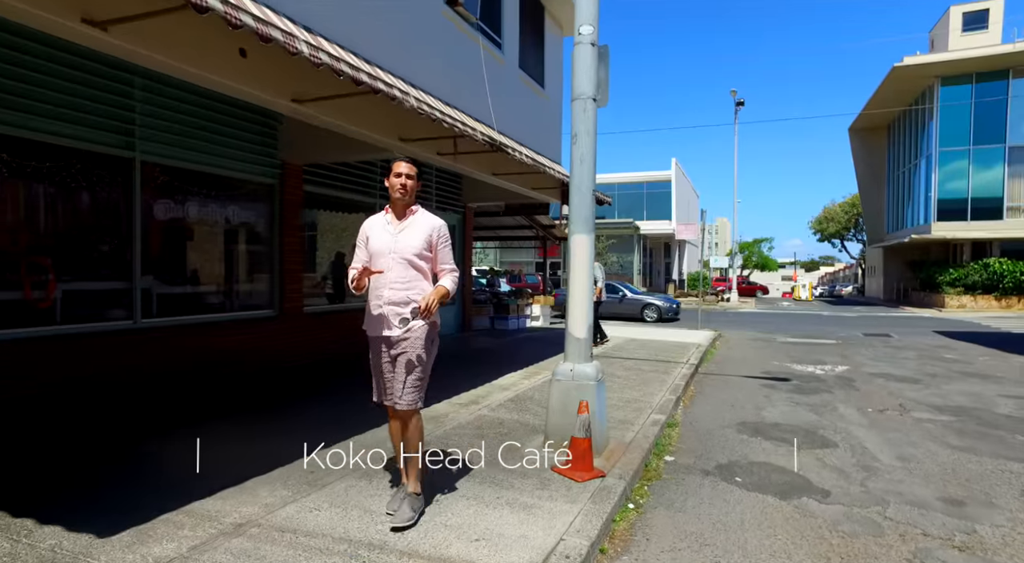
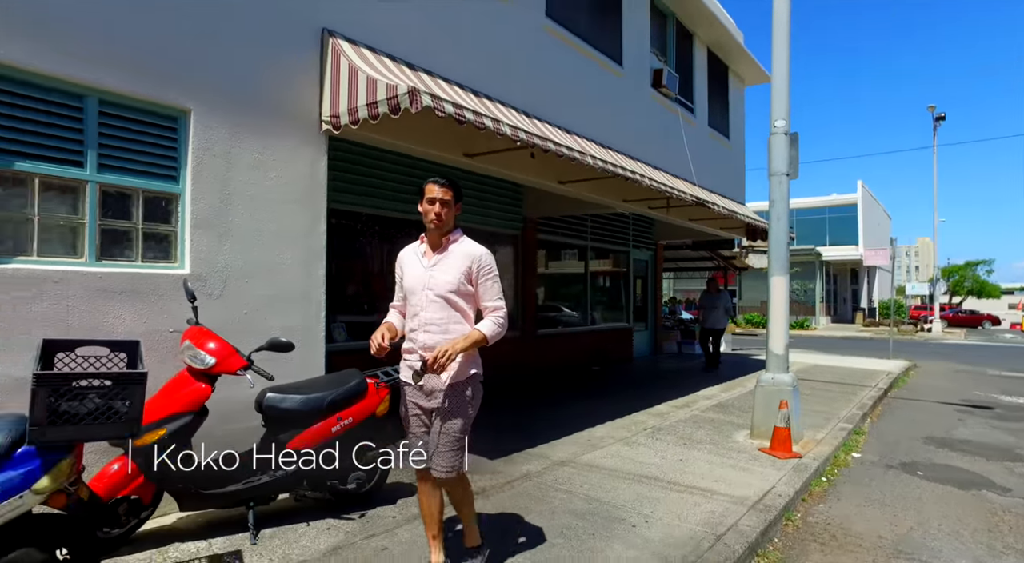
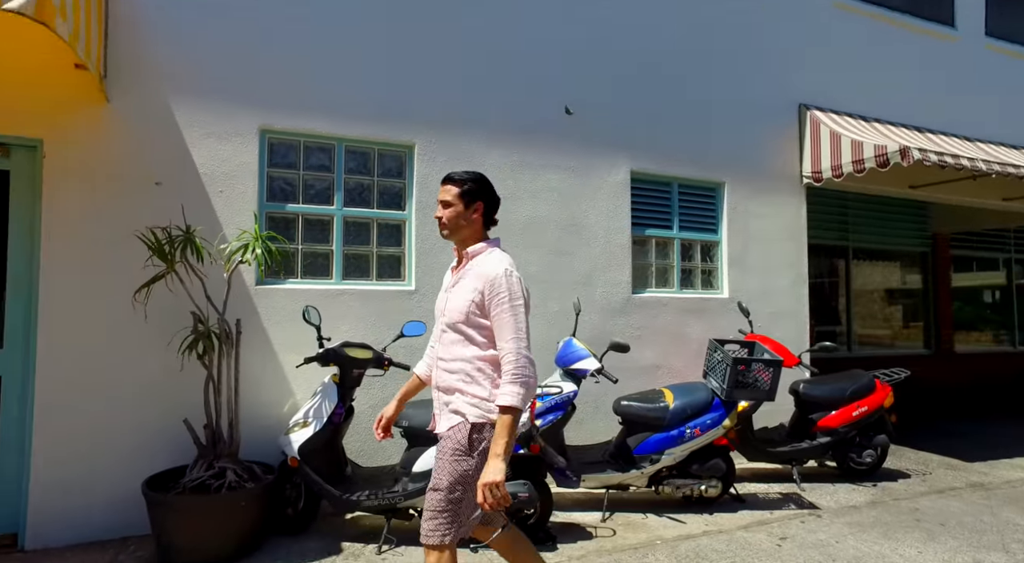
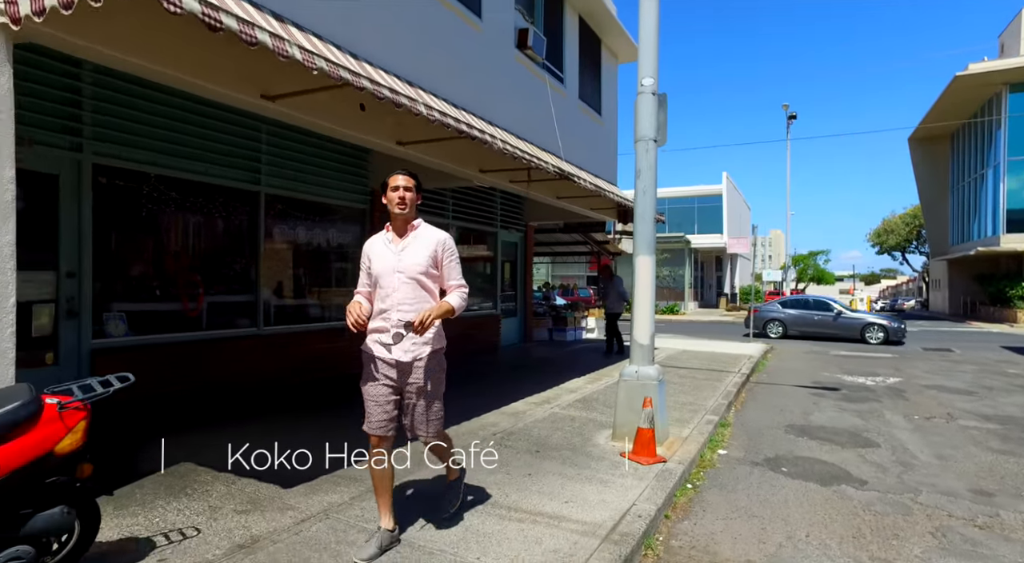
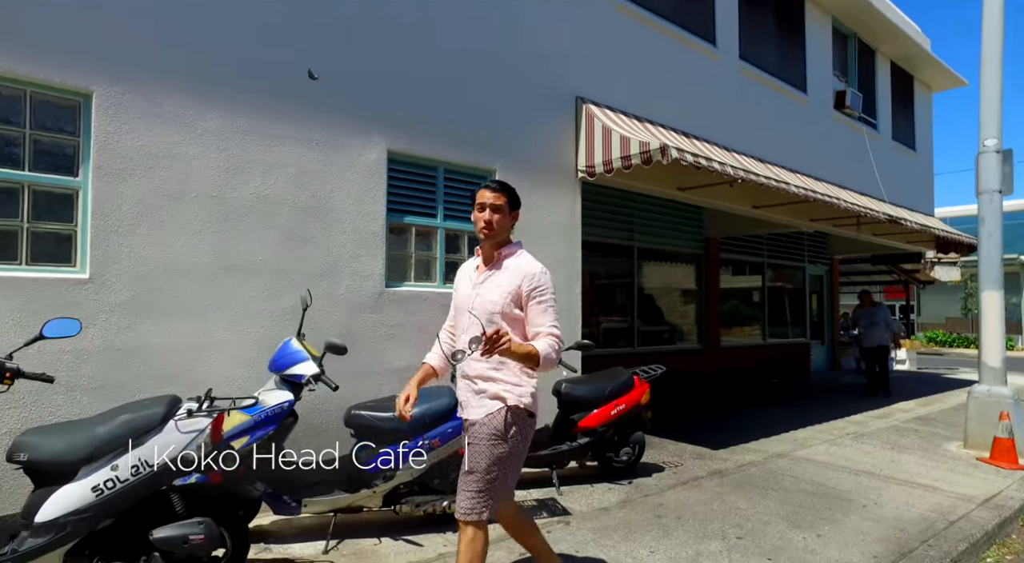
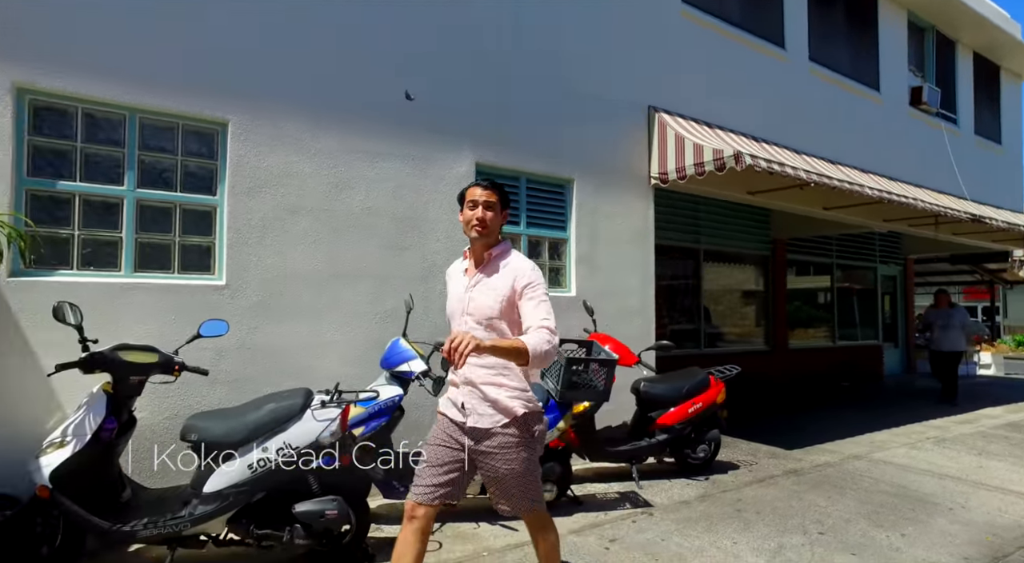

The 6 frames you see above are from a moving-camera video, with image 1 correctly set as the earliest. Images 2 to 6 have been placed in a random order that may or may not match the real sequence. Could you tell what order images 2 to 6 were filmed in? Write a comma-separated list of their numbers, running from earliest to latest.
4, 2, 5, 6, 3
